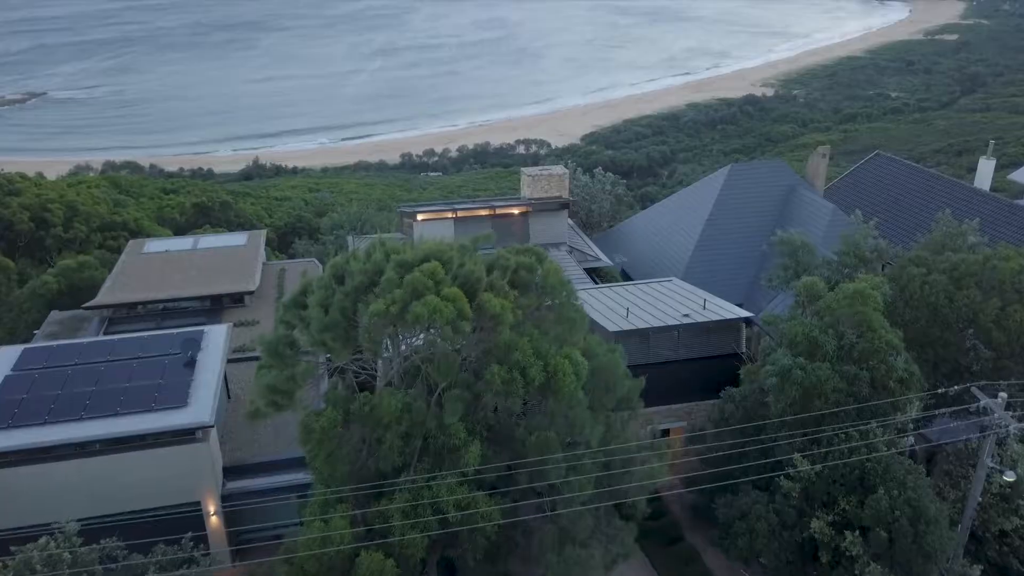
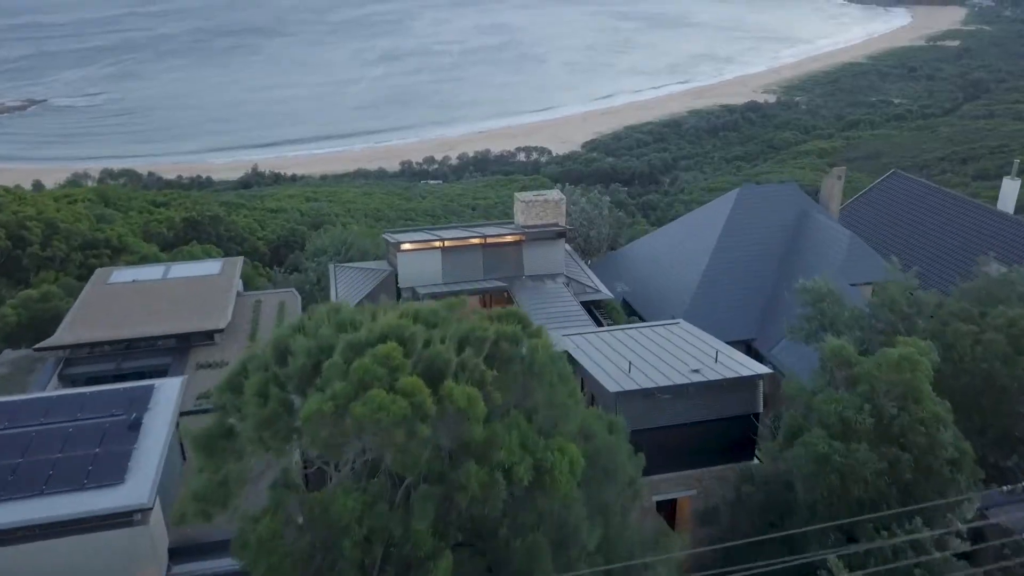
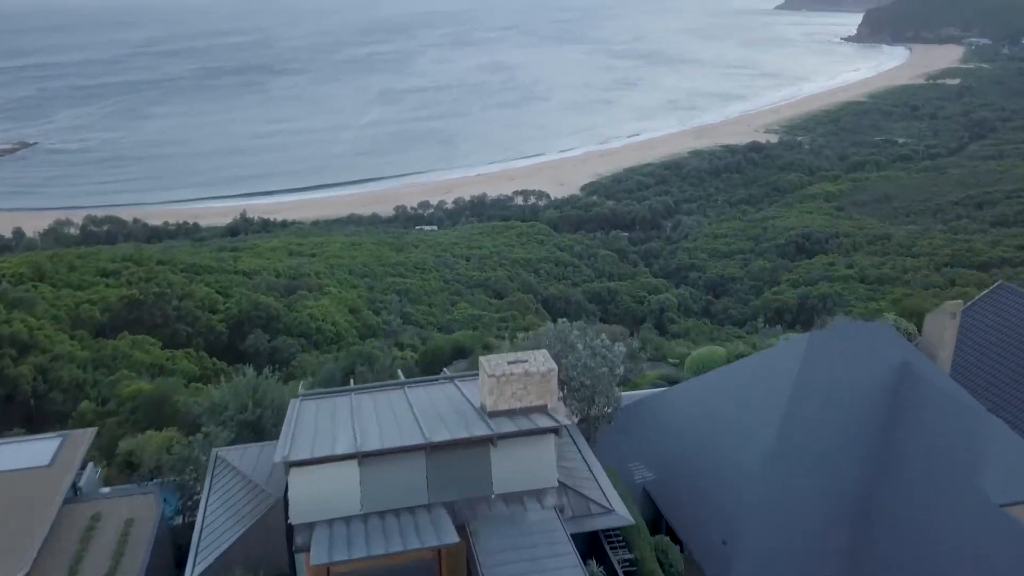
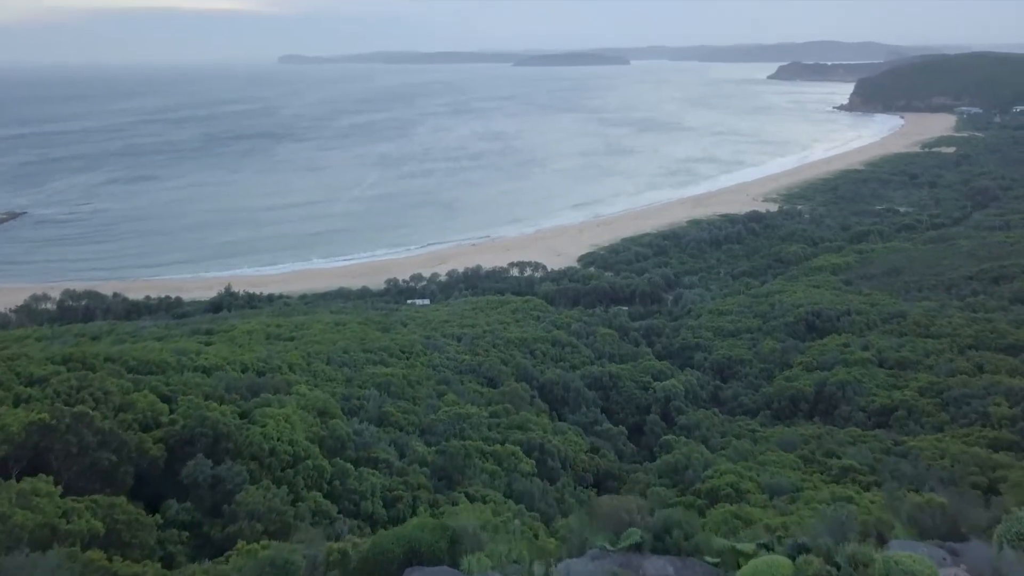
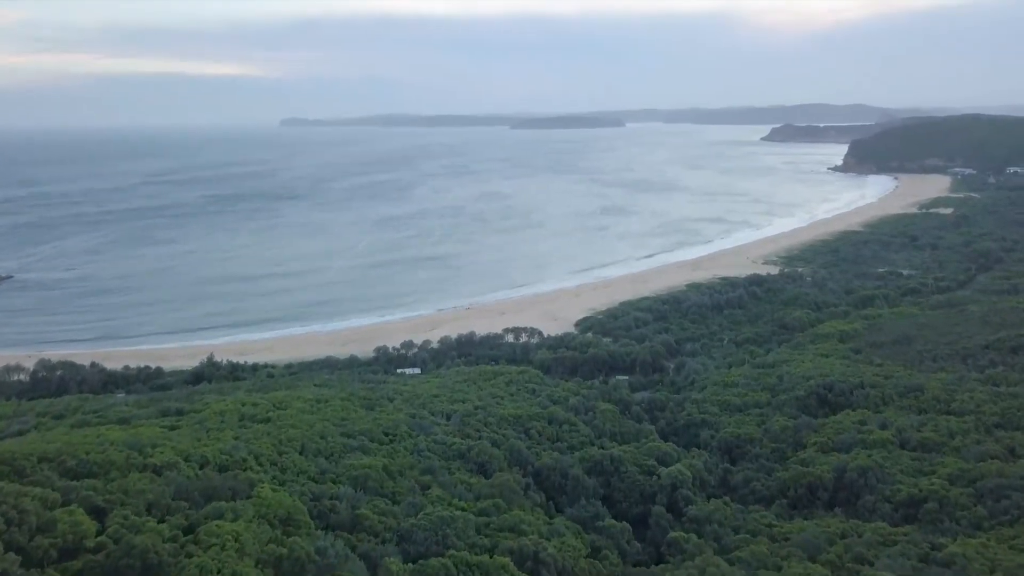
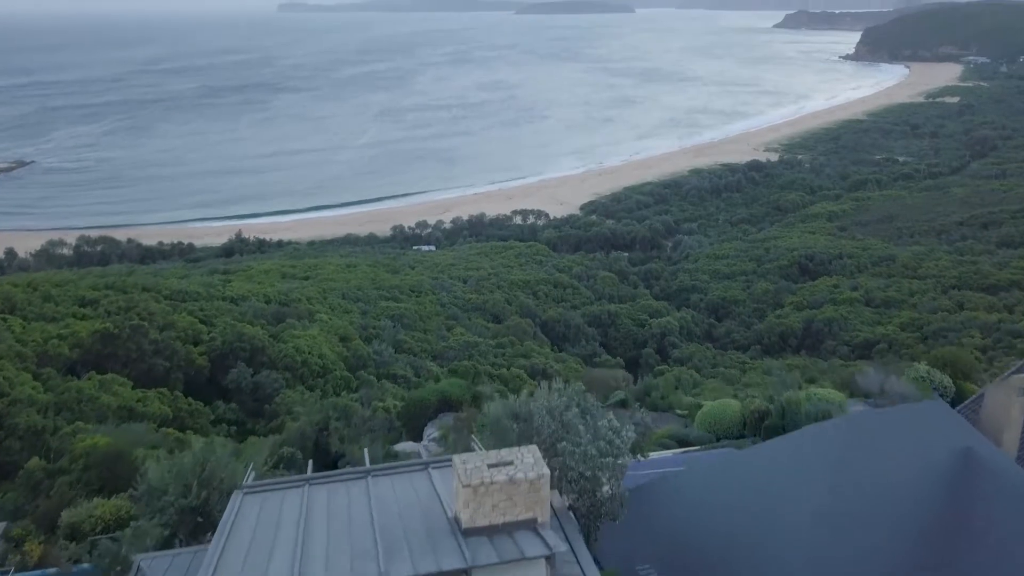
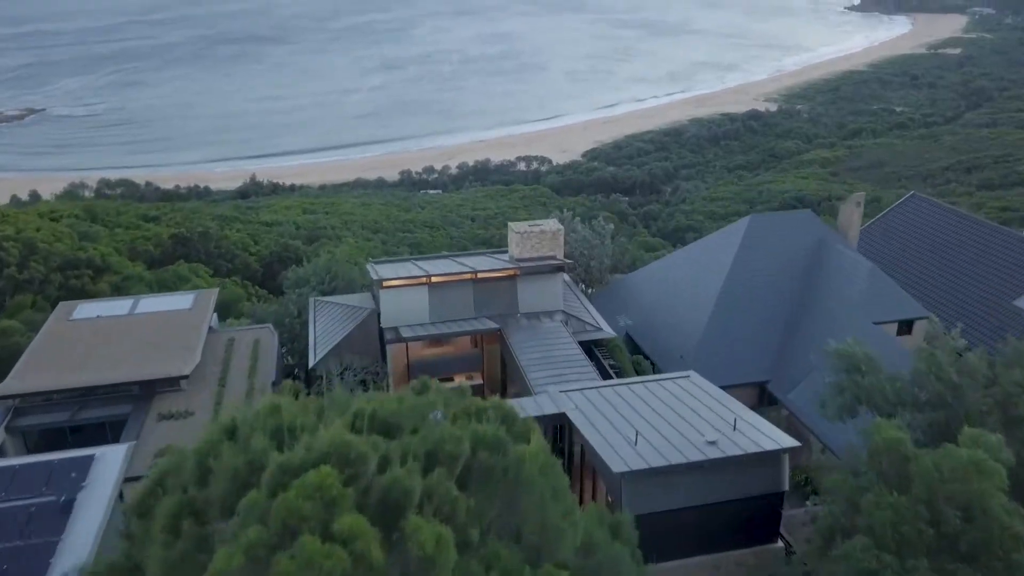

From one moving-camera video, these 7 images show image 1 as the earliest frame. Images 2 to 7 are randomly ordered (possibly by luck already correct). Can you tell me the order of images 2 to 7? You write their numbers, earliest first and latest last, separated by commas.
2, 7, 3, 6, 4, 5
